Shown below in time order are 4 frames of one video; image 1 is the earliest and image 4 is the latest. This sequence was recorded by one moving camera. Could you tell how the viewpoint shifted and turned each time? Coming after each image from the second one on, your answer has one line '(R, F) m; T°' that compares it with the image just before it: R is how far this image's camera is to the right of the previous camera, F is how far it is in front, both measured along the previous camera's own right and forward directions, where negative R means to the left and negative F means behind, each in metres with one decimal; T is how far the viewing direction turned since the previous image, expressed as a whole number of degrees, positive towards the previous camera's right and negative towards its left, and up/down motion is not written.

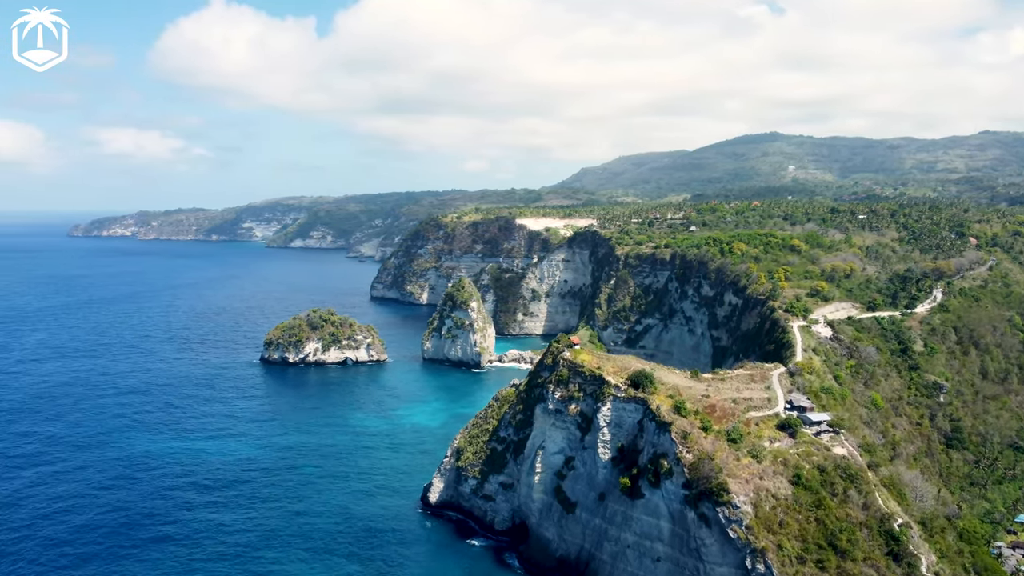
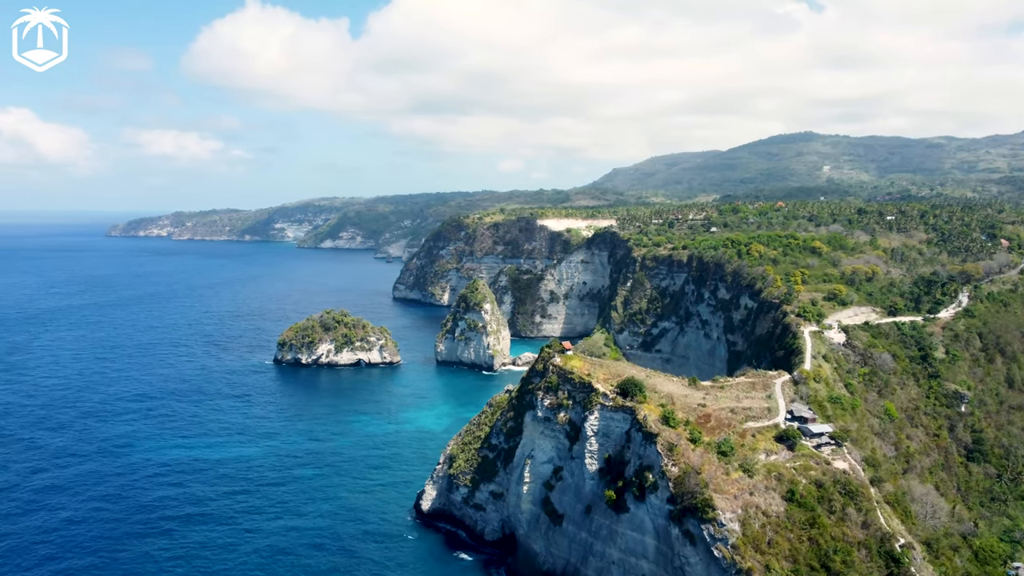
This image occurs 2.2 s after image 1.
(+2.2, +1.2) m; -2°
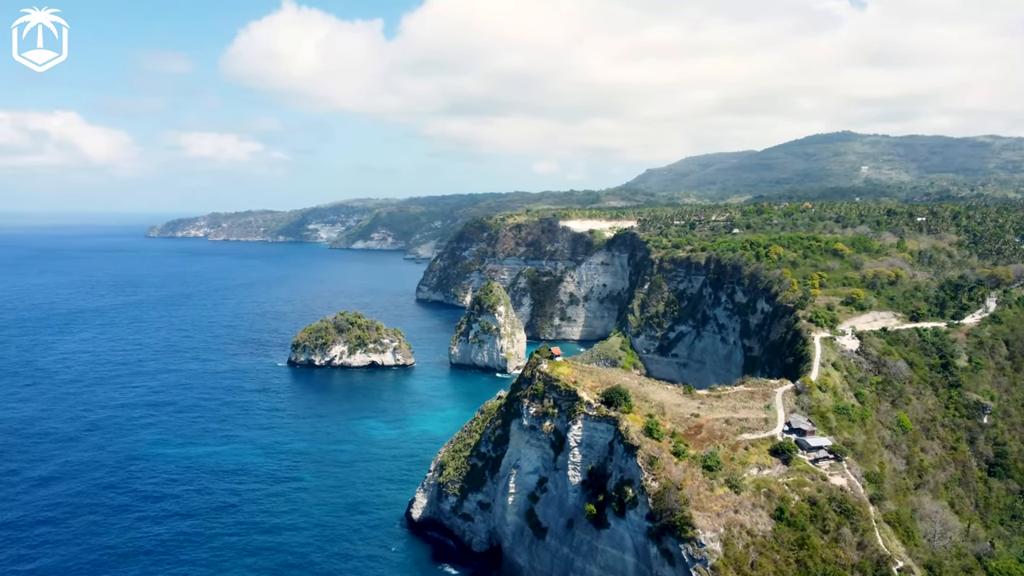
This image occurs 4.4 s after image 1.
(+2.4, +1.2) m; -2°
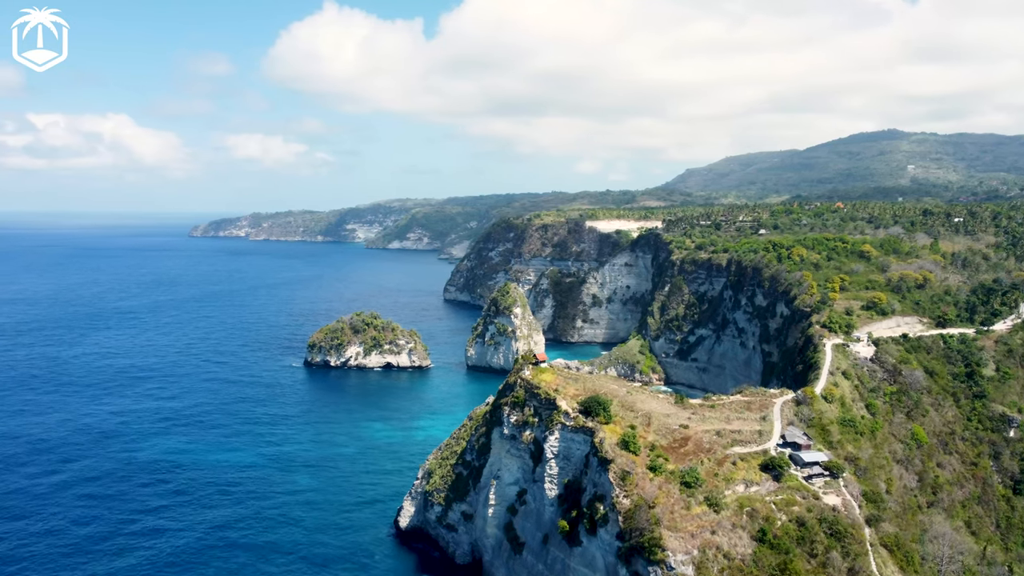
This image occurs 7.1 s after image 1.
(+2.8, +1.4) m; -3°
